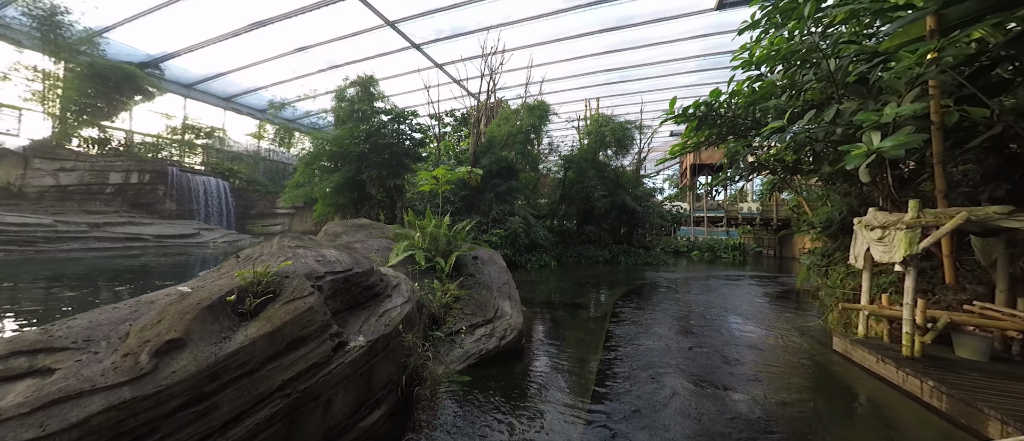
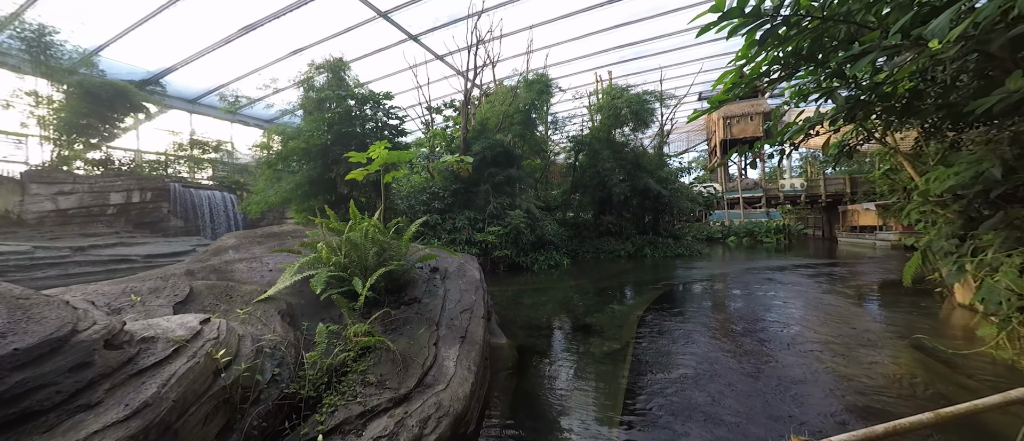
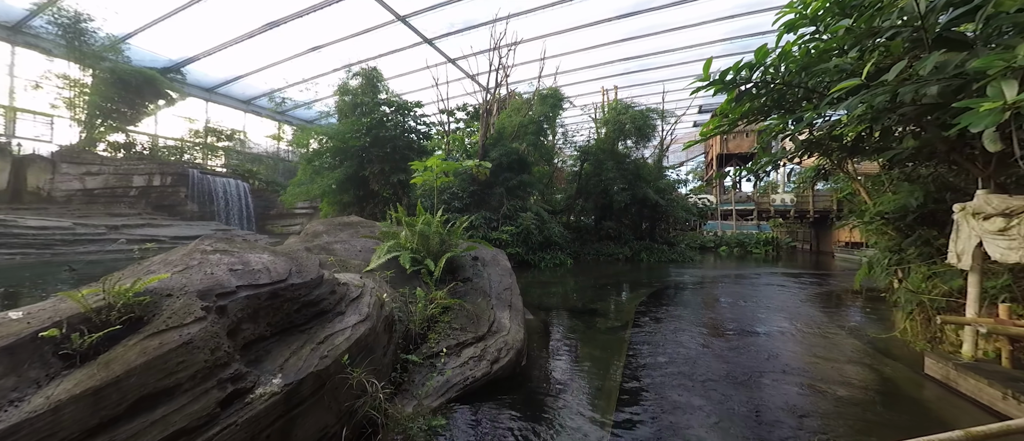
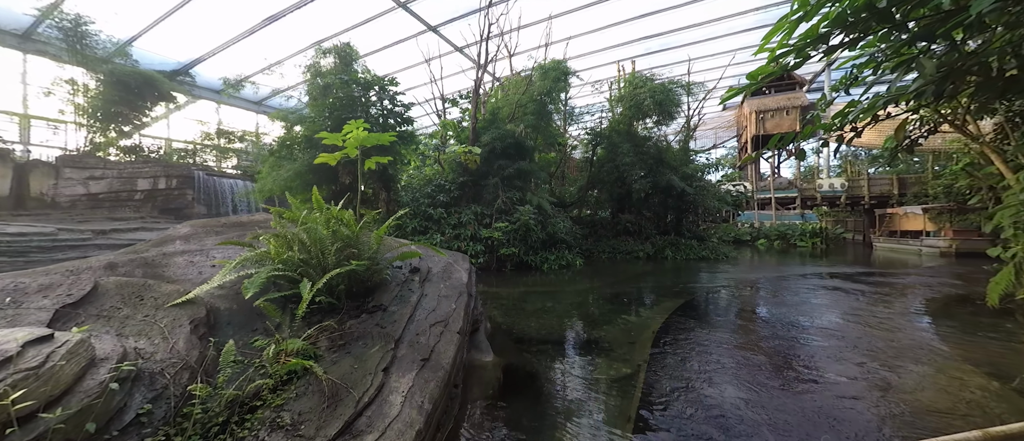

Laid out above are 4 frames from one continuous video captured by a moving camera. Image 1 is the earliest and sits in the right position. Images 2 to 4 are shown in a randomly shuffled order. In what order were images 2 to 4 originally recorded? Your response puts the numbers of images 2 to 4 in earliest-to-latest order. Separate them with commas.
3, 2, 4
